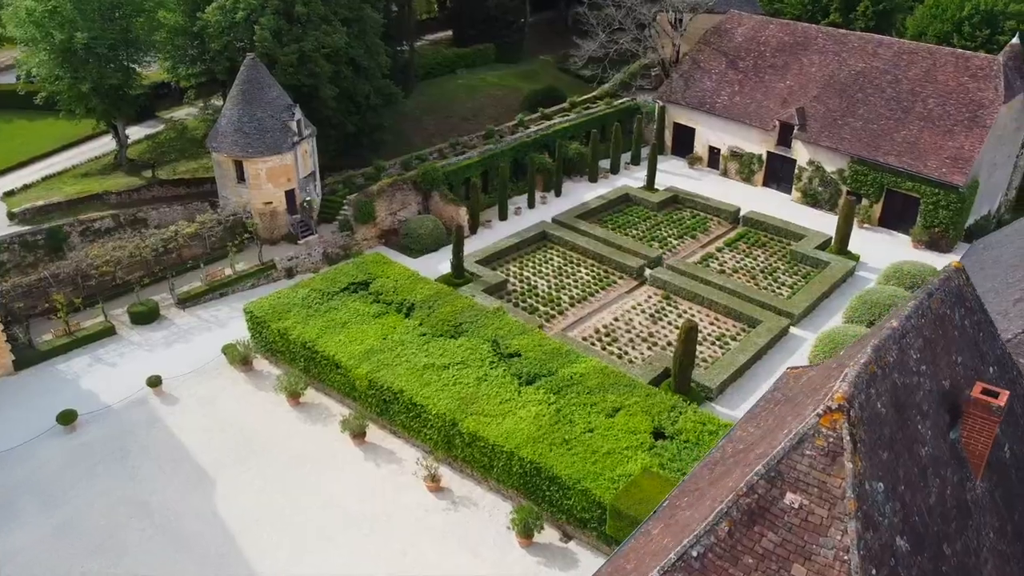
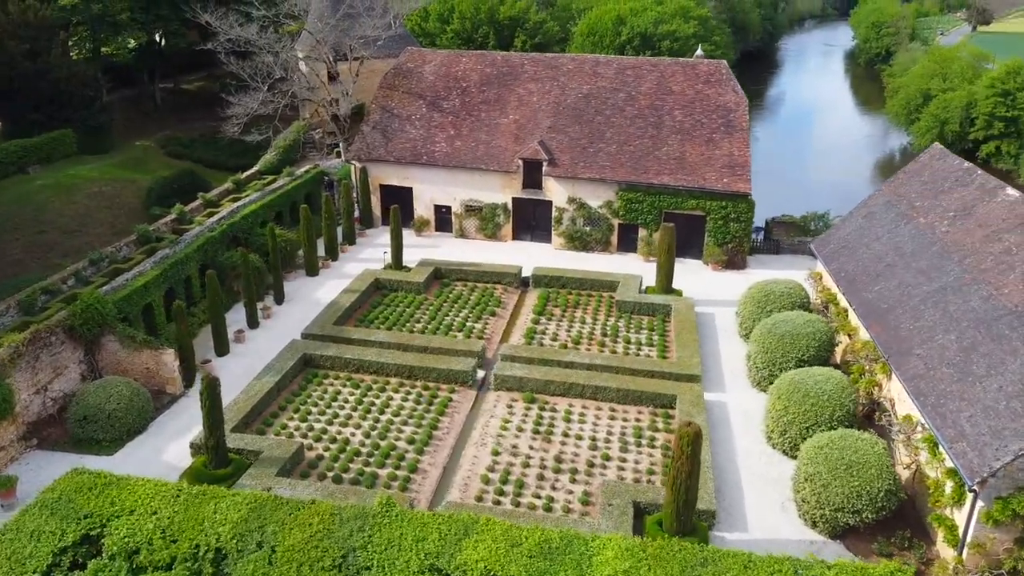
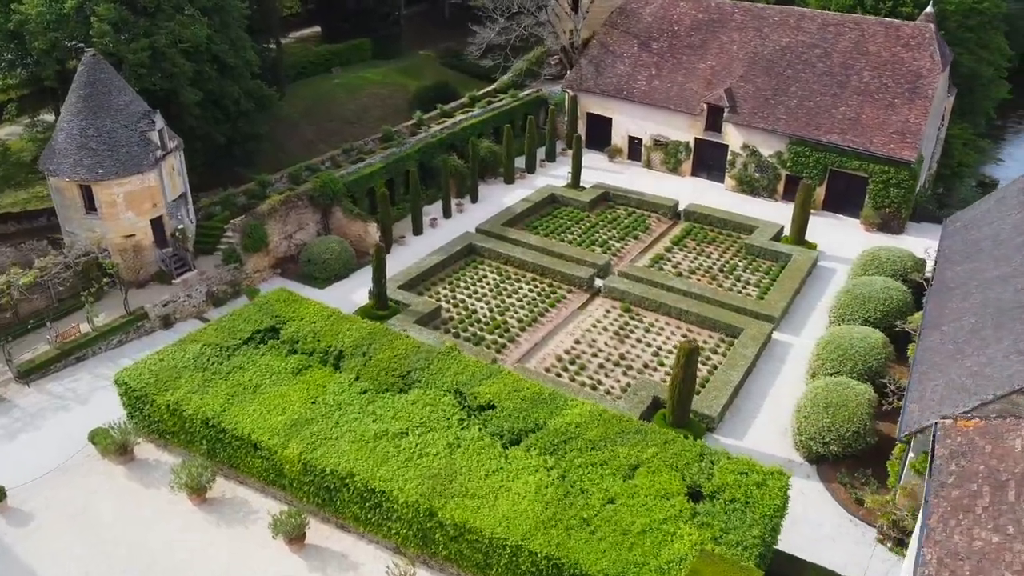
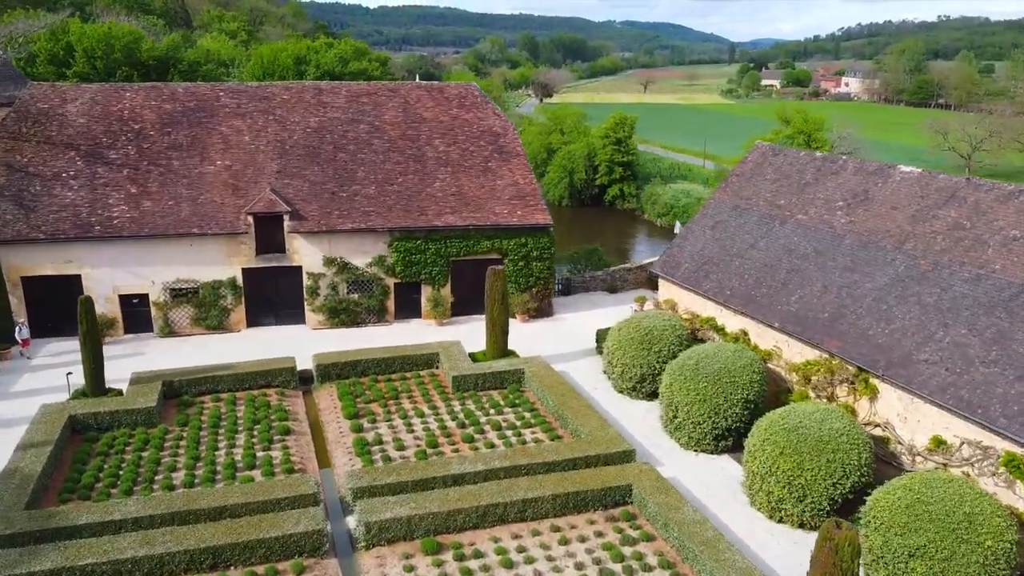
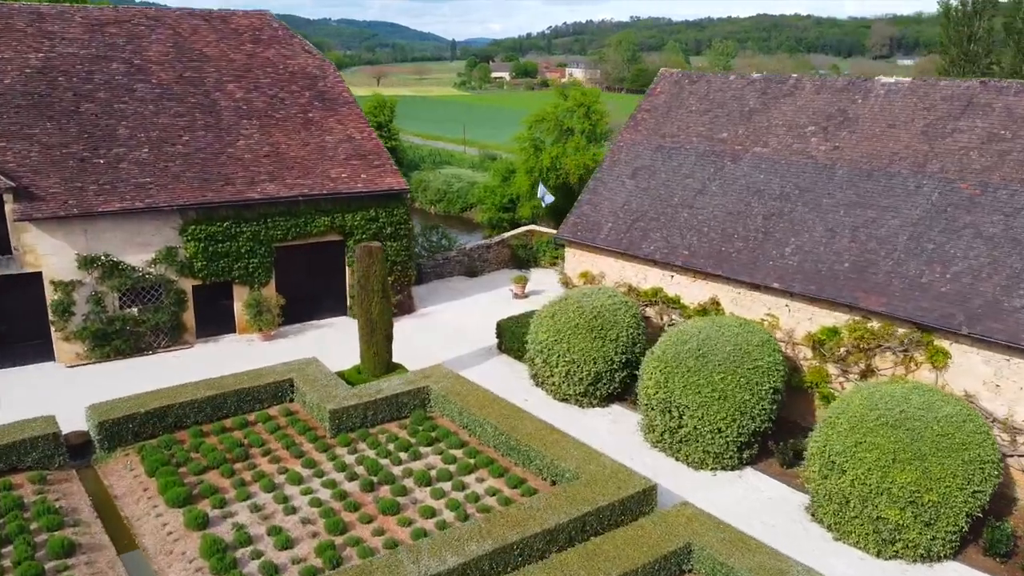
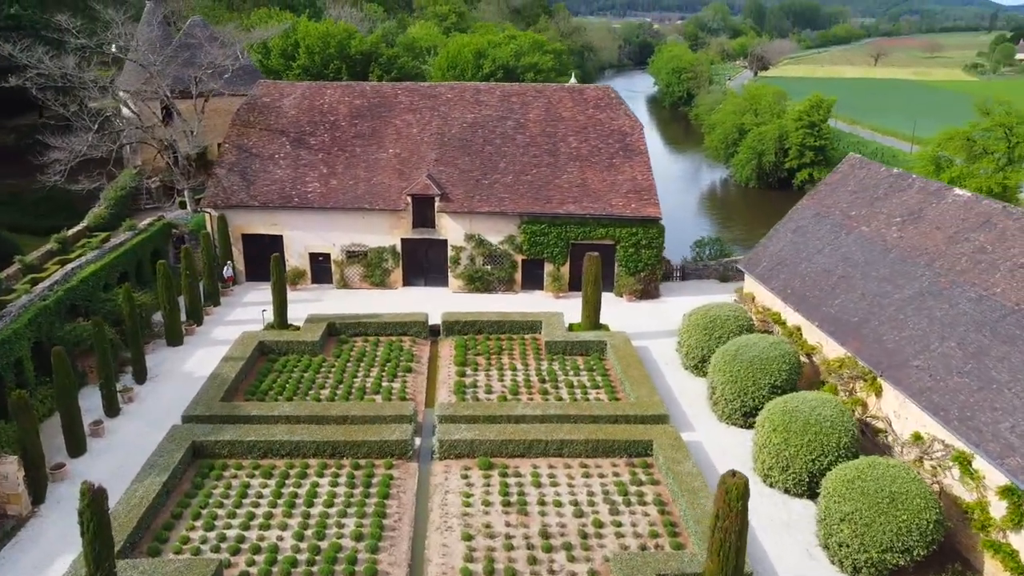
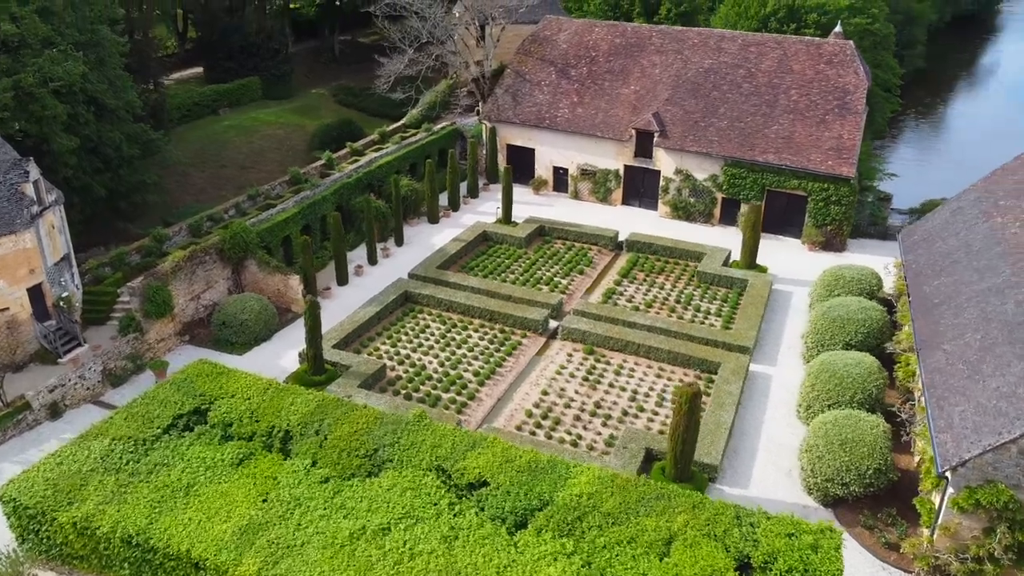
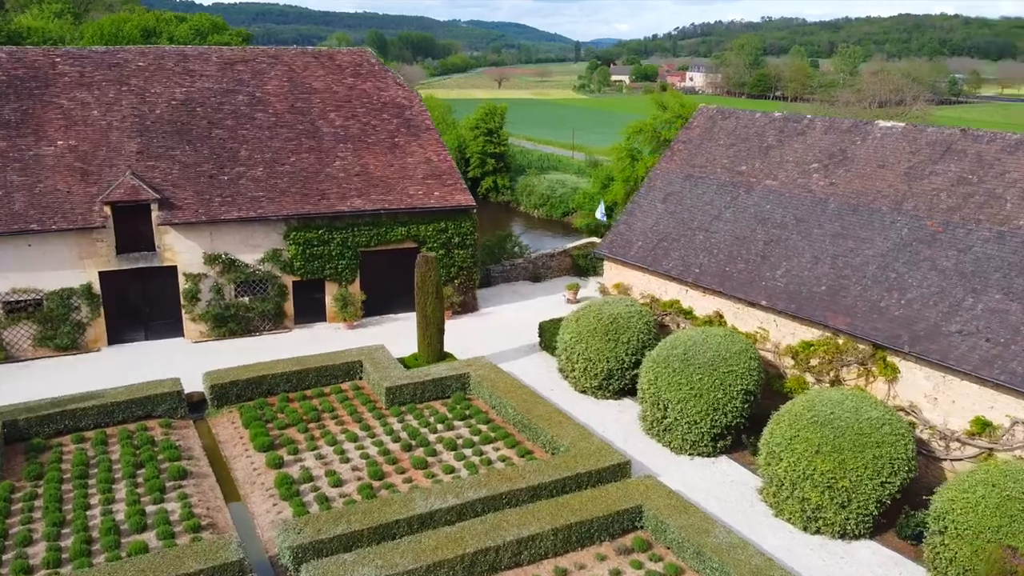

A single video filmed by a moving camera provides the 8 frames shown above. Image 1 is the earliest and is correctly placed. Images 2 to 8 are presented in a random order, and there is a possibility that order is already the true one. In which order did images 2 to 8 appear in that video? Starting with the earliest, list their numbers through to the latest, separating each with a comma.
3, 7, 2, 6, 4, 8, 5
